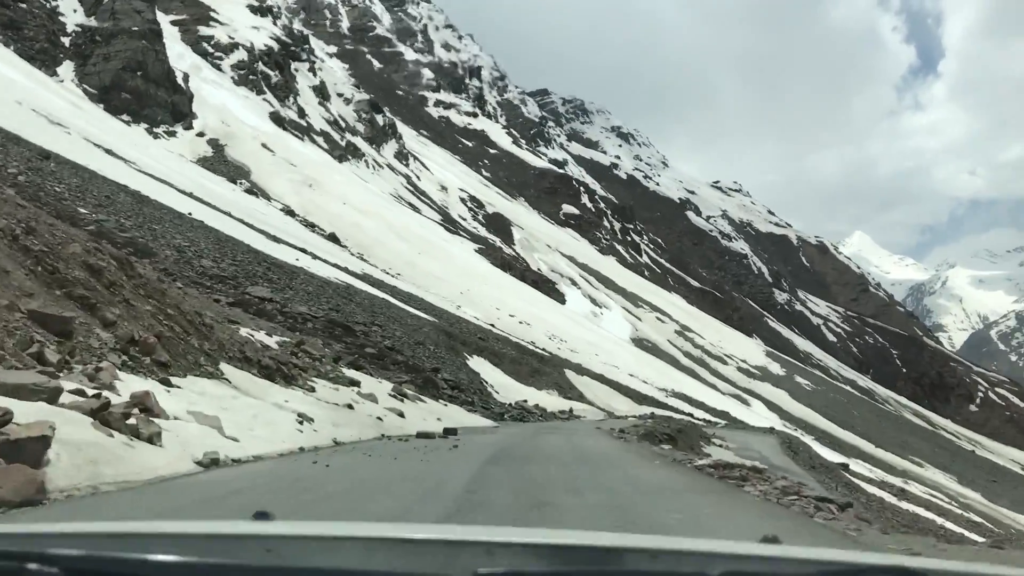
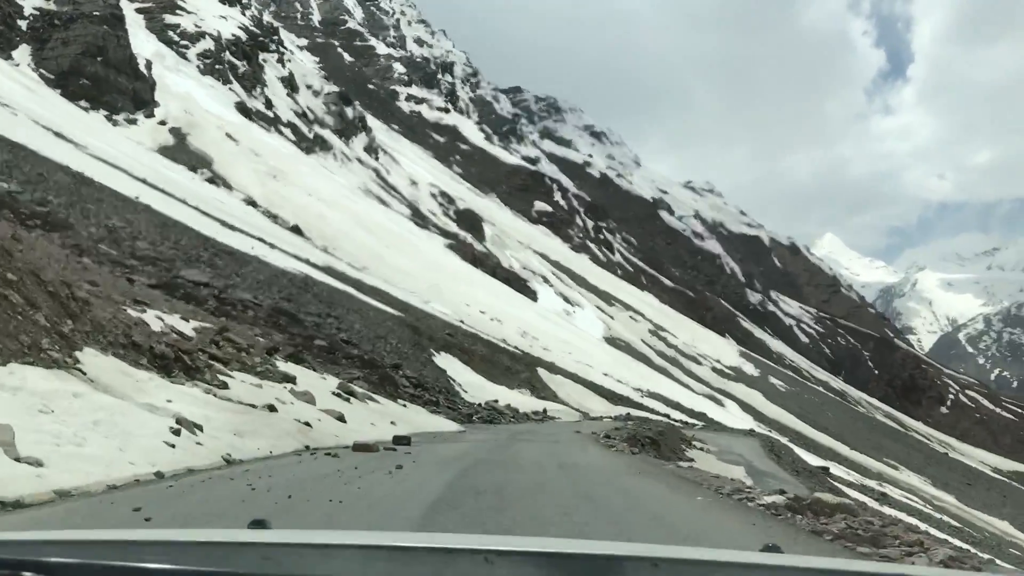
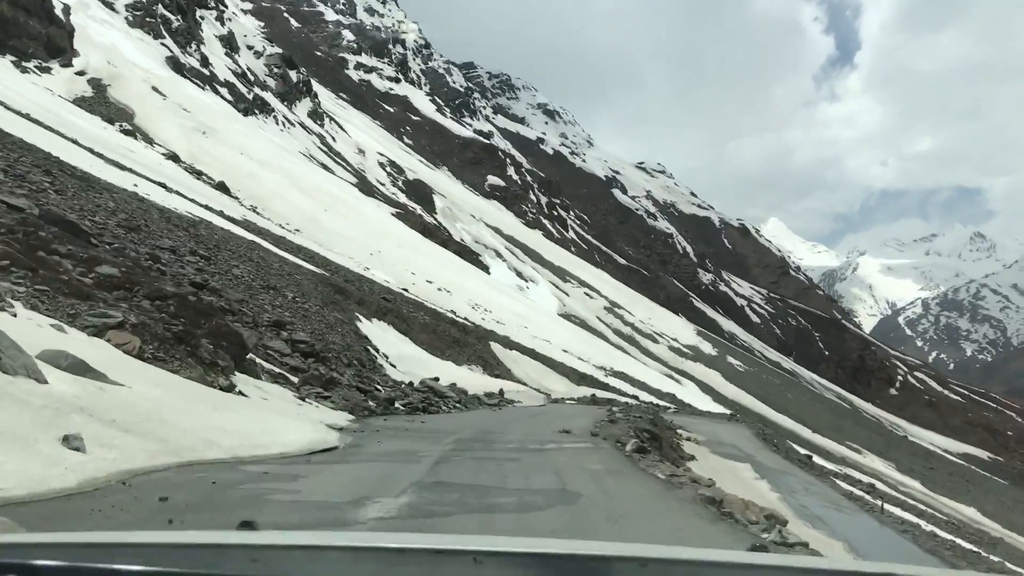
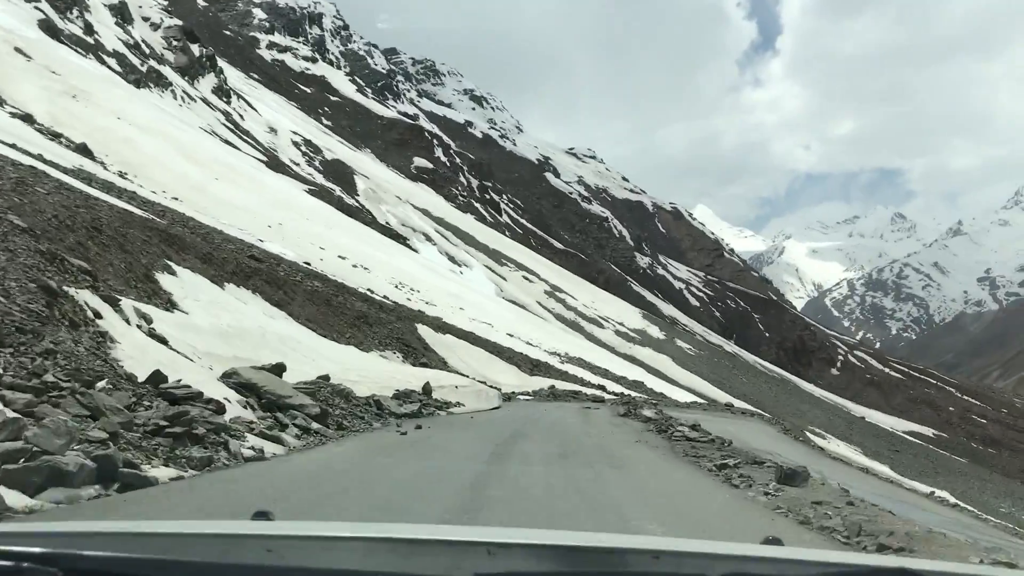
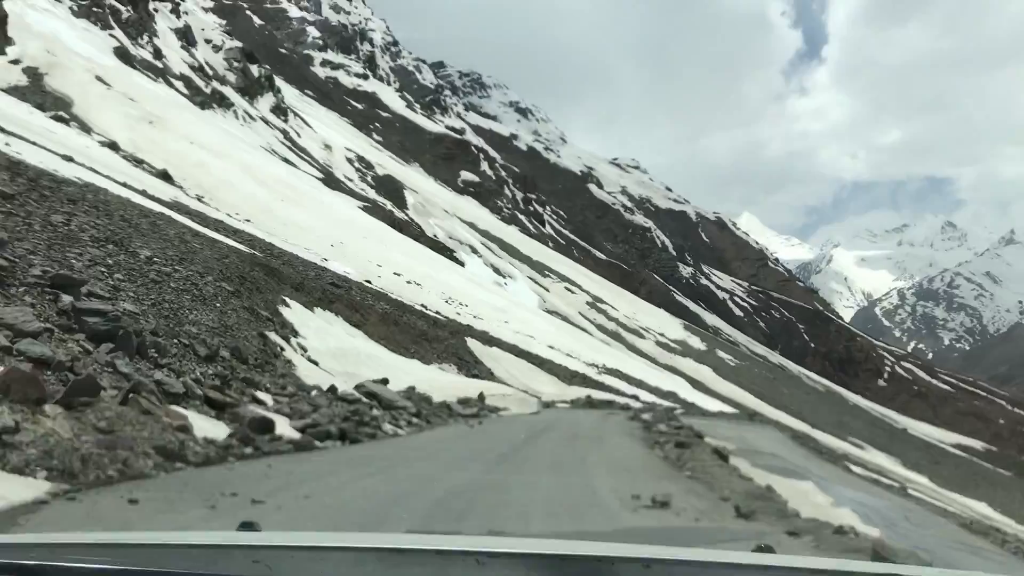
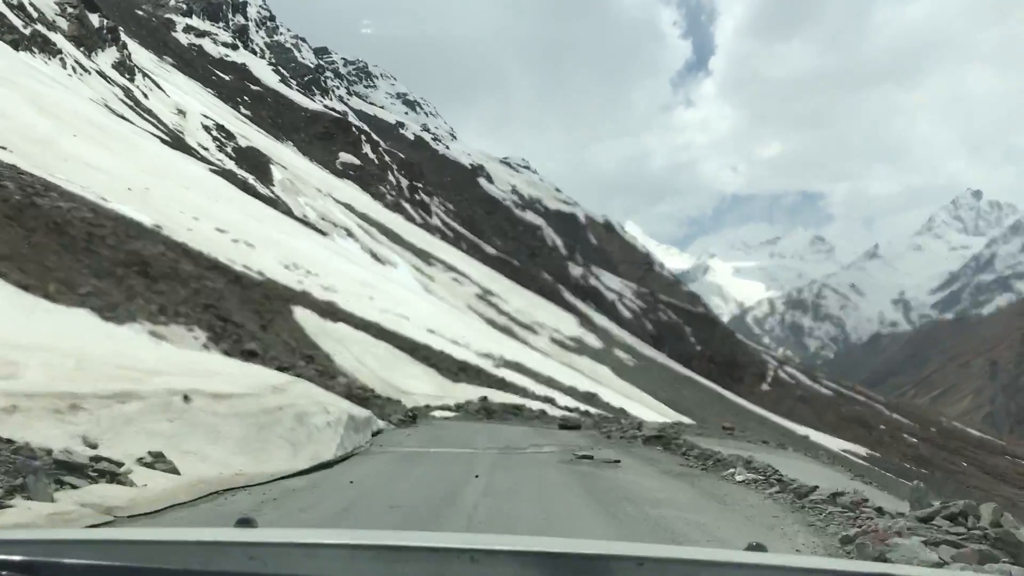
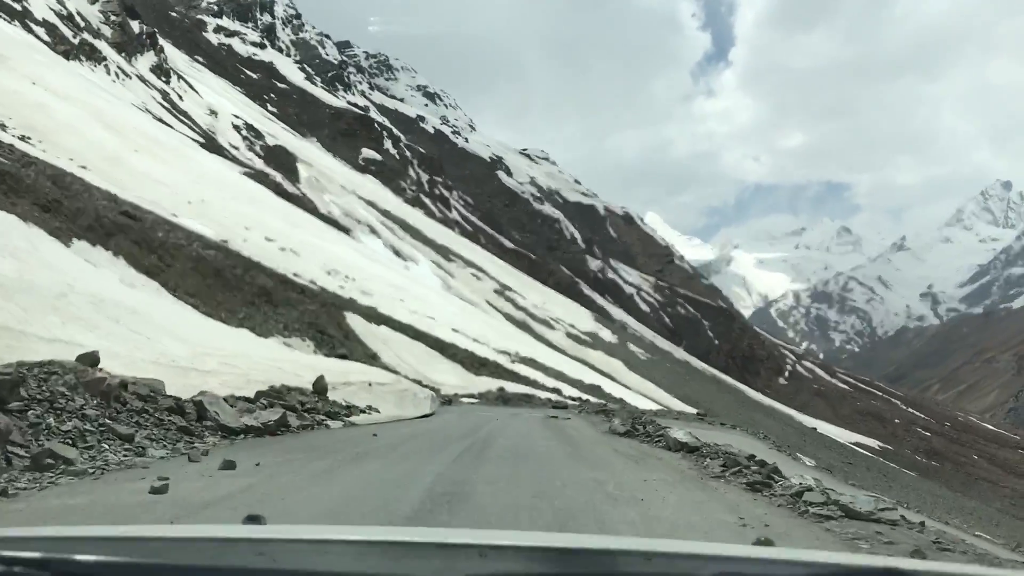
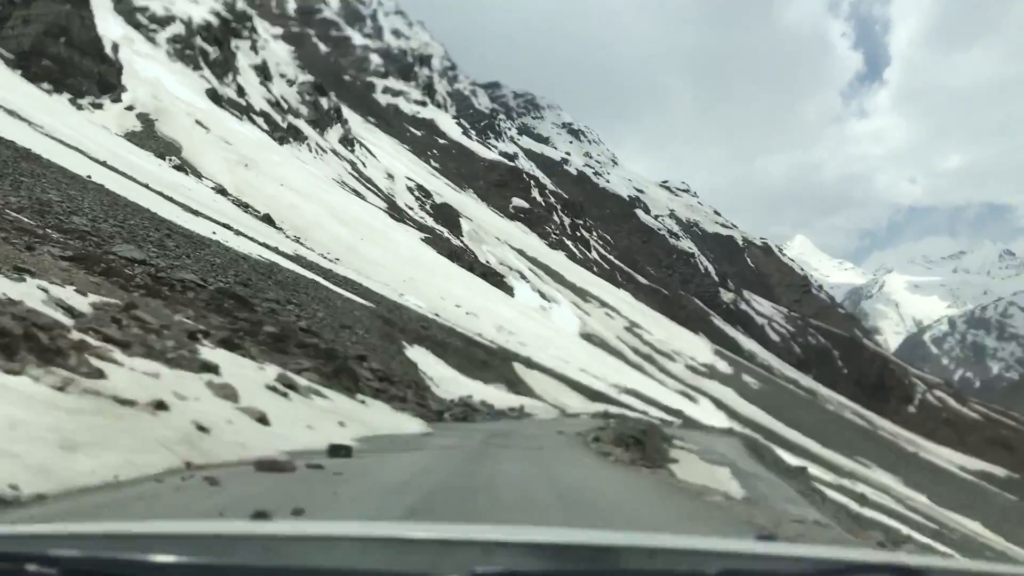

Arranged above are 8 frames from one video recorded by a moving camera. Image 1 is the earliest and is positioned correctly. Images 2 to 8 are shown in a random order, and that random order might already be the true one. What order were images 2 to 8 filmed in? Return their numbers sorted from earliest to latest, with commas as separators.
2, 8, 3, 5, 4, 7, 6
